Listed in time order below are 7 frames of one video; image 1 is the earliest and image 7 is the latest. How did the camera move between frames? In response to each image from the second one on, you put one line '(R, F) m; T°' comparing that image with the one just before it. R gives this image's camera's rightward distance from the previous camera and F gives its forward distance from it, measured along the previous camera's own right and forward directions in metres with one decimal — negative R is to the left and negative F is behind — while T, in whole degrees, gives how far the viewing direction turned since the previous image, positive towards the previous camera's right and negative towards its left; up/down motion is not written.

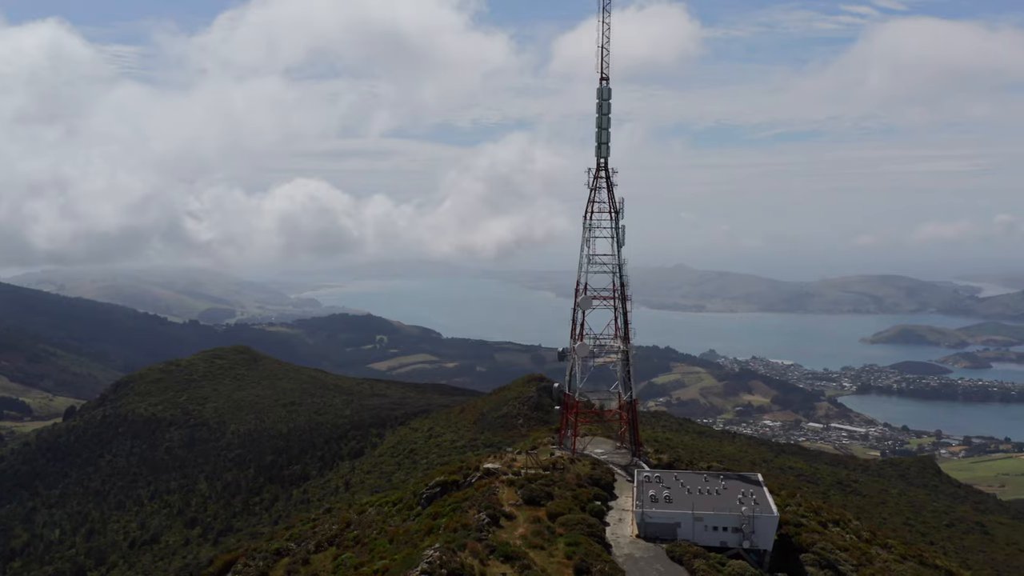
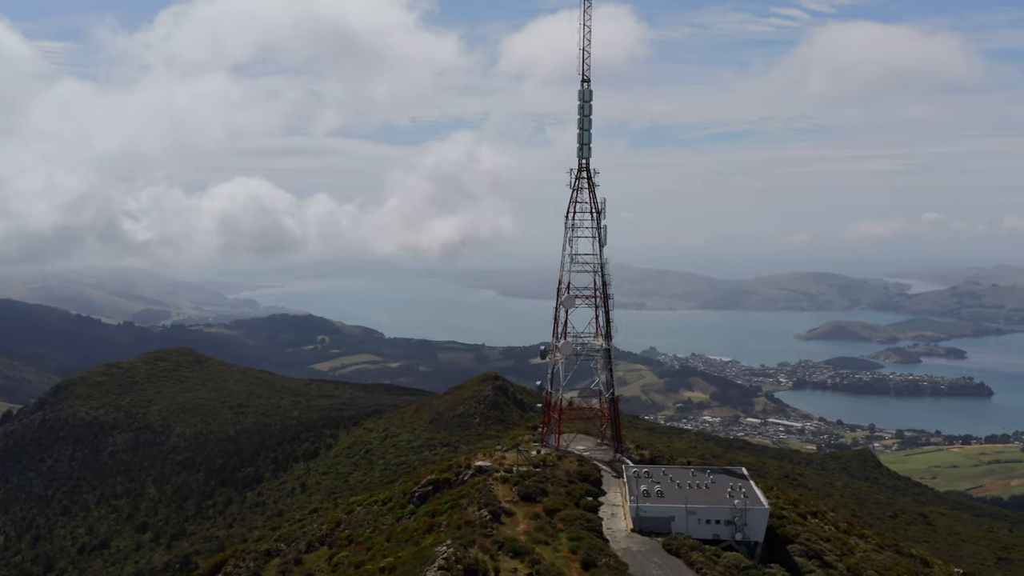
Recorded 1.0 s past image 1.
(-0.9, -0.2) m; +3°
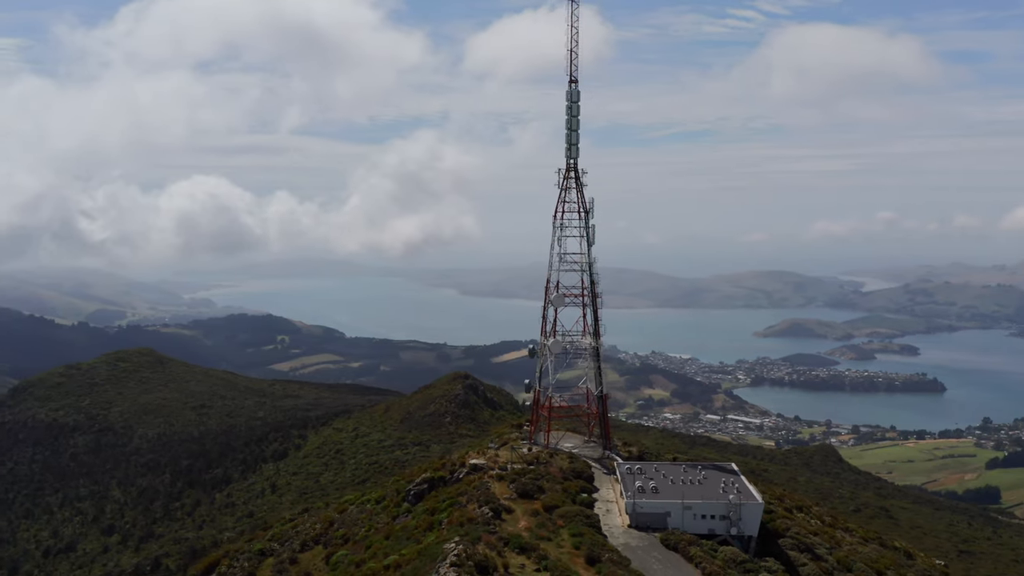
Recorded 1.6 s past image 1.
(-0.6, -0.1) m; +2°
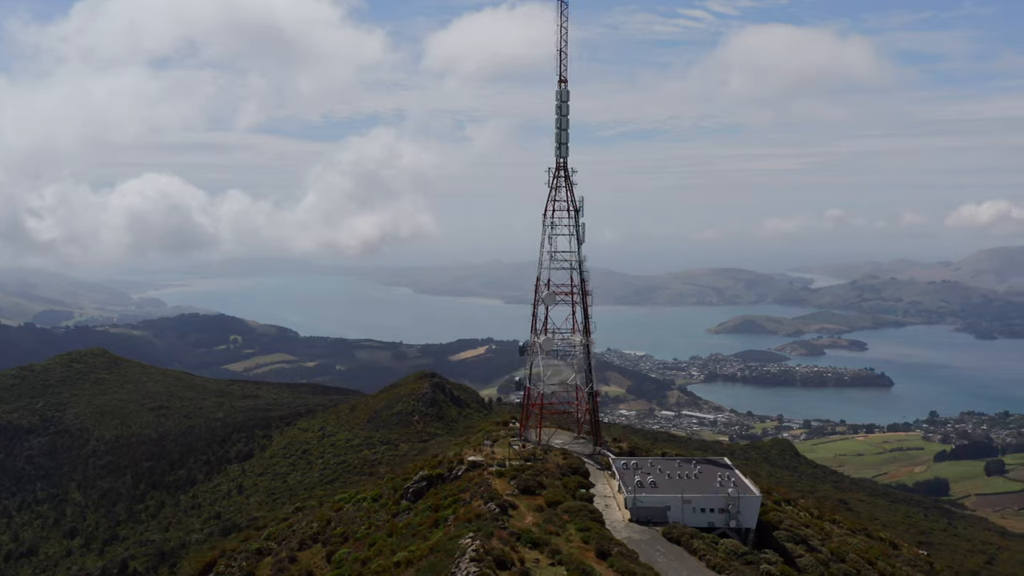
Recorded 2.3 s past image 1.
(-0.8, -0.1) m; +3°
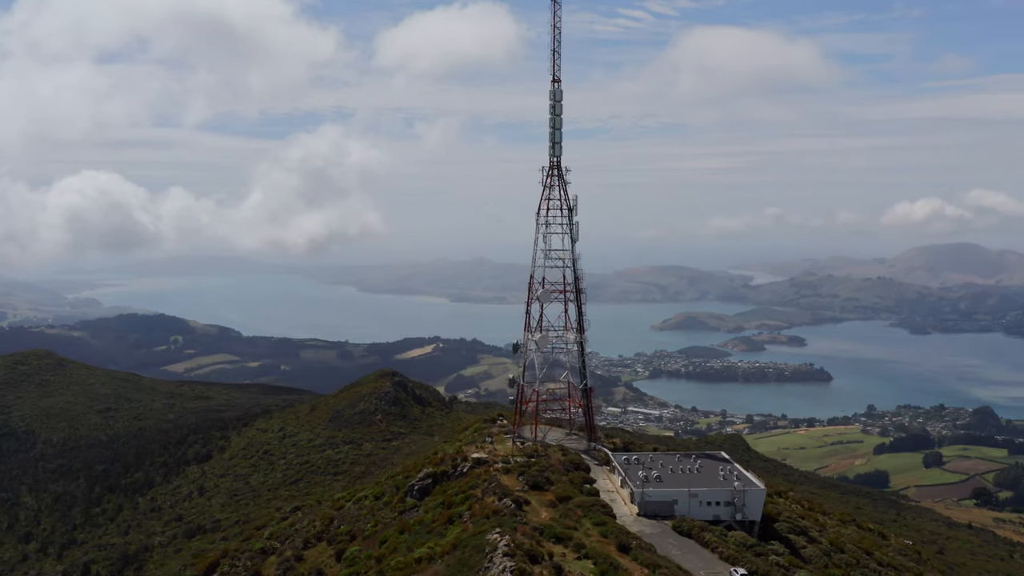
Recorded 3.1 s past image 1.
(-1.1, -0.1) m; +3°
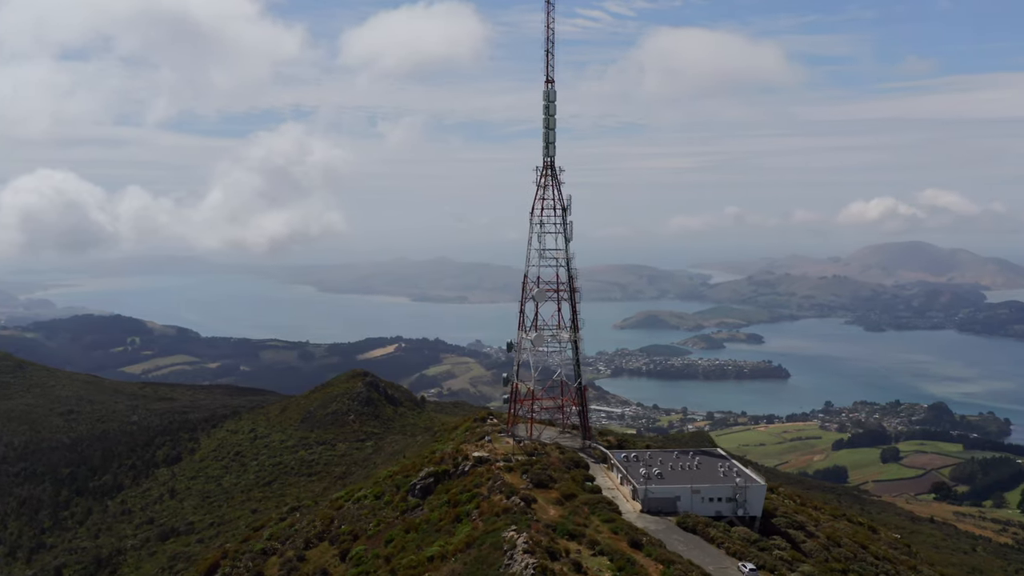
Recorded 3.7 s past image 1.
(-0.8, -0.1) m; +2°
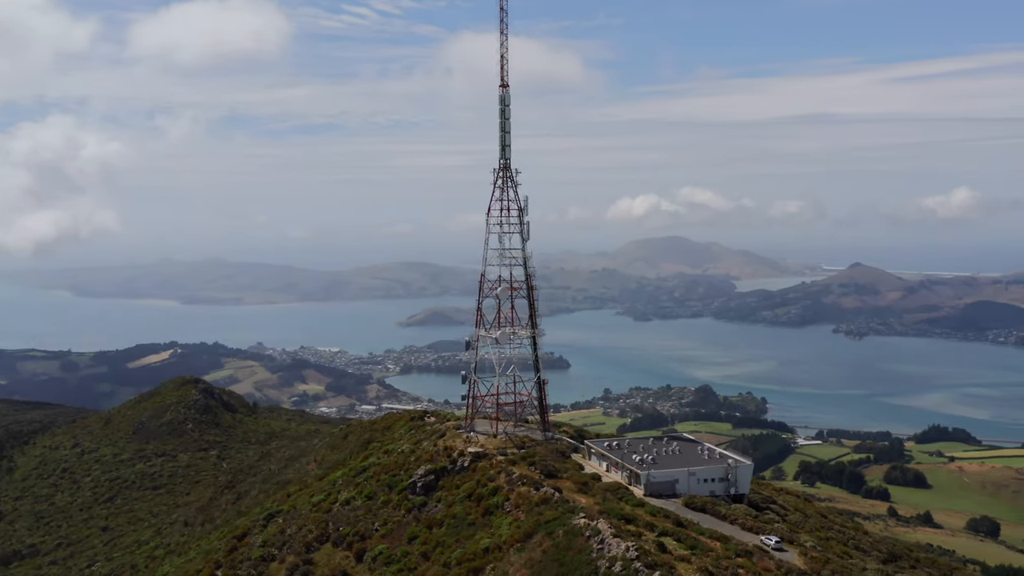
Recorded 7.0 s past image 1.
(-4.1, +0.1) m; +13°
